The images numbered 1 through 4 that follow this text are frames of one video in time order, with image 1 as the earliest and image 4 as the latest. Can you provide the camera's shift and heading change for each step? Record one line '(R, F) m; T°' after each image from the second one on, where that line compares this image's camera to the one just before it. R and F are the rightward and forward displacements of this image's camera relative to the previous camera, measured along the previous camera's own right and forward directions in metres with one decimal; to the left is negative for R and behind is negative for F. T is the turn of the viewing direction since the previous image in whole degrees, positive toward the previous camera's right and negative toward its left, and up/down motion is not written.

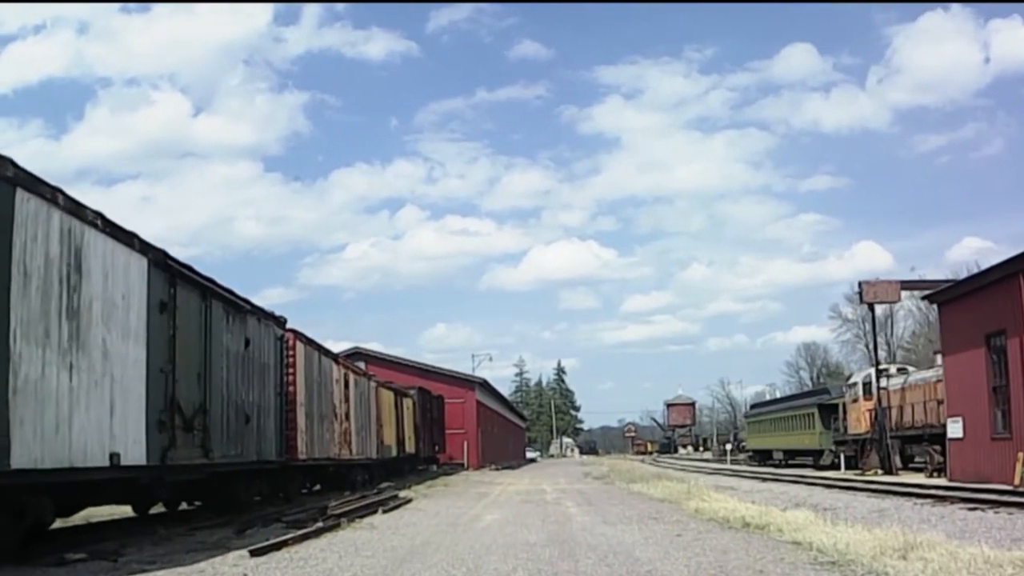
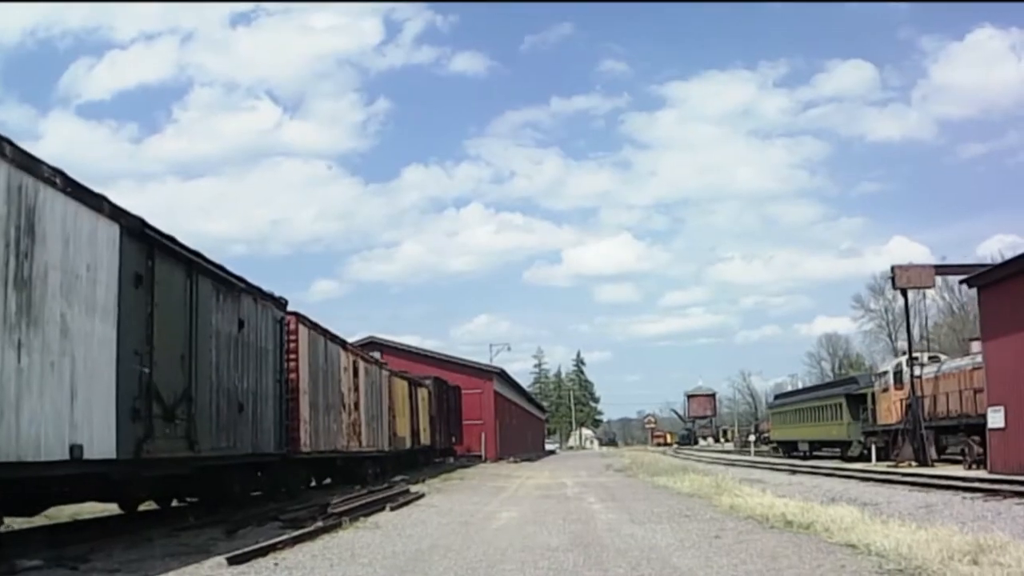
(0.0, +1.7) m; -1°
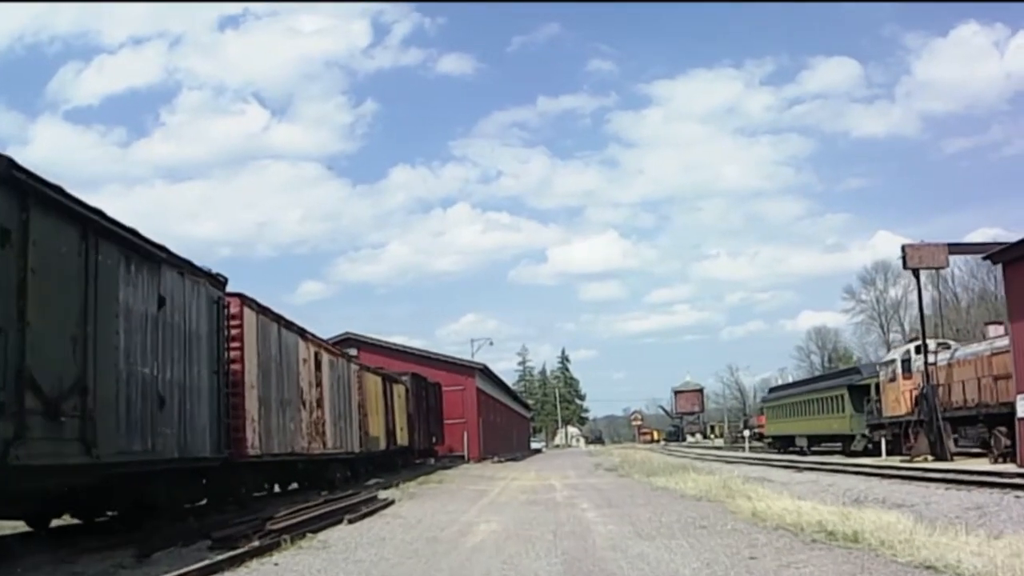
(+0.1, +3.0) m; +1°
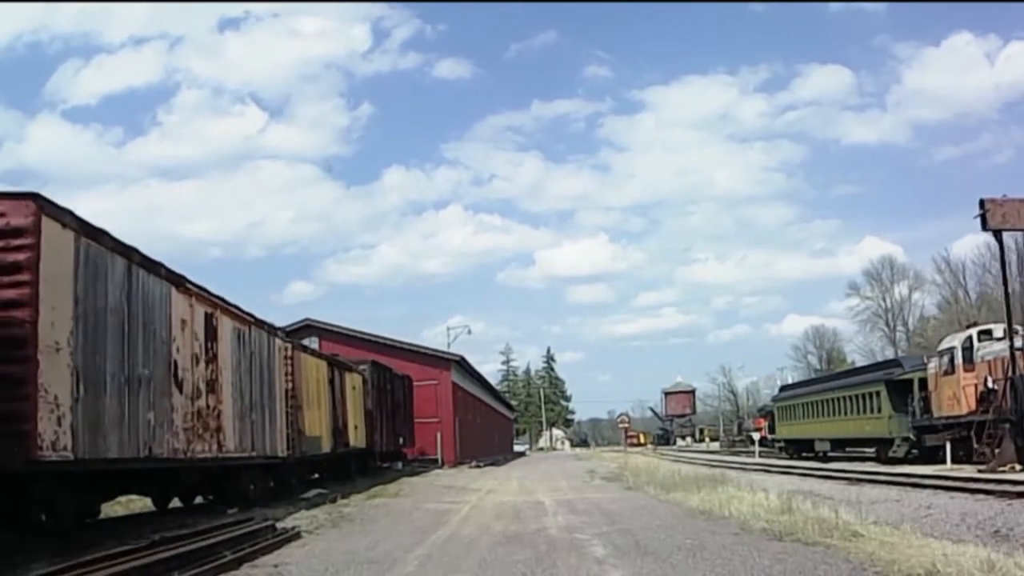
(+0.2, +7.7) m; +1°
